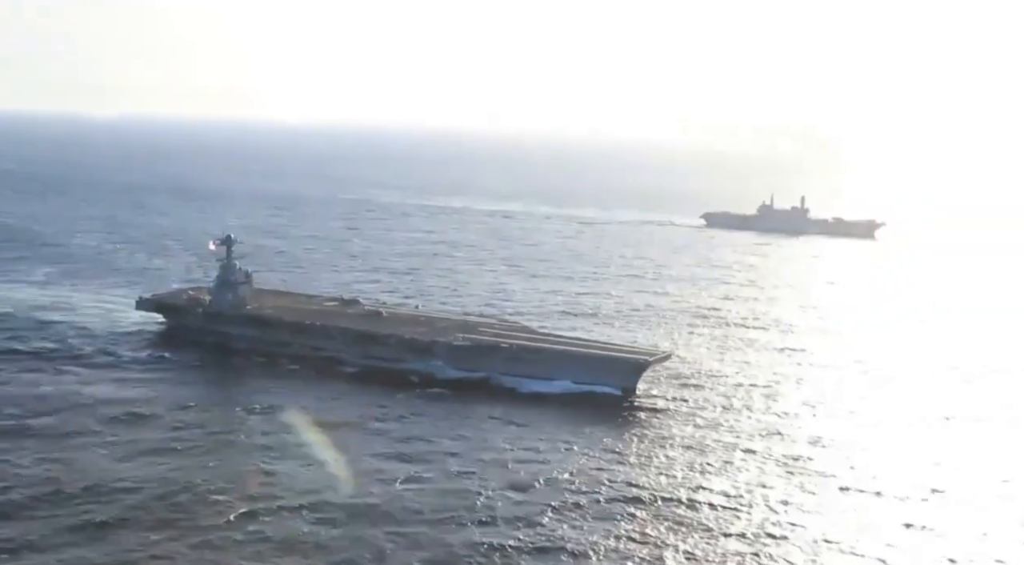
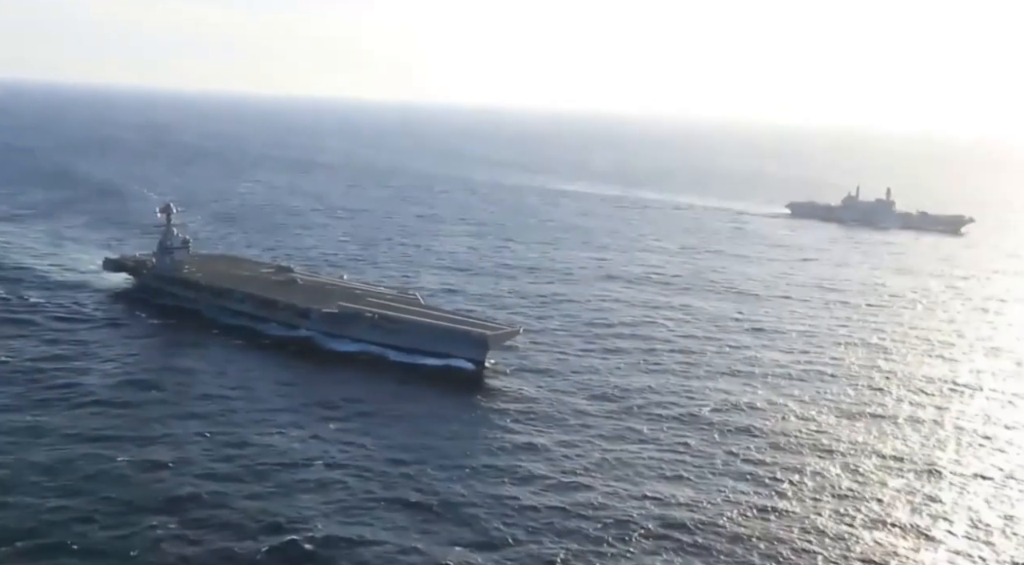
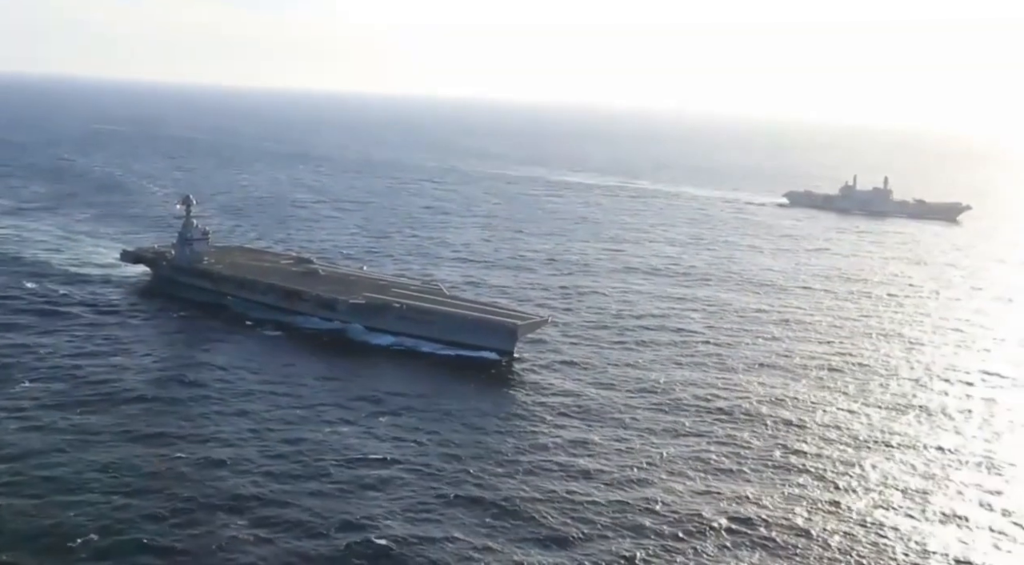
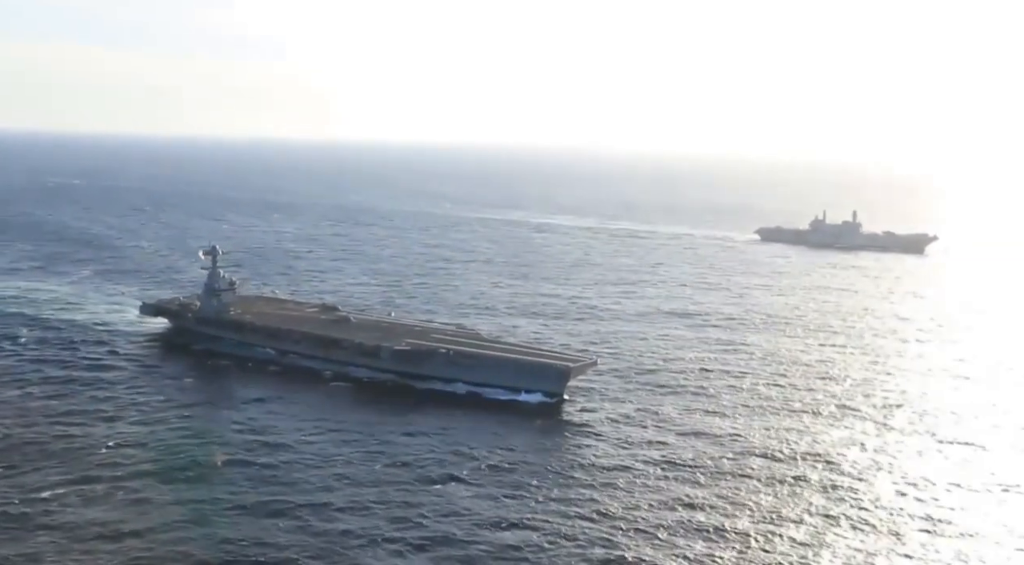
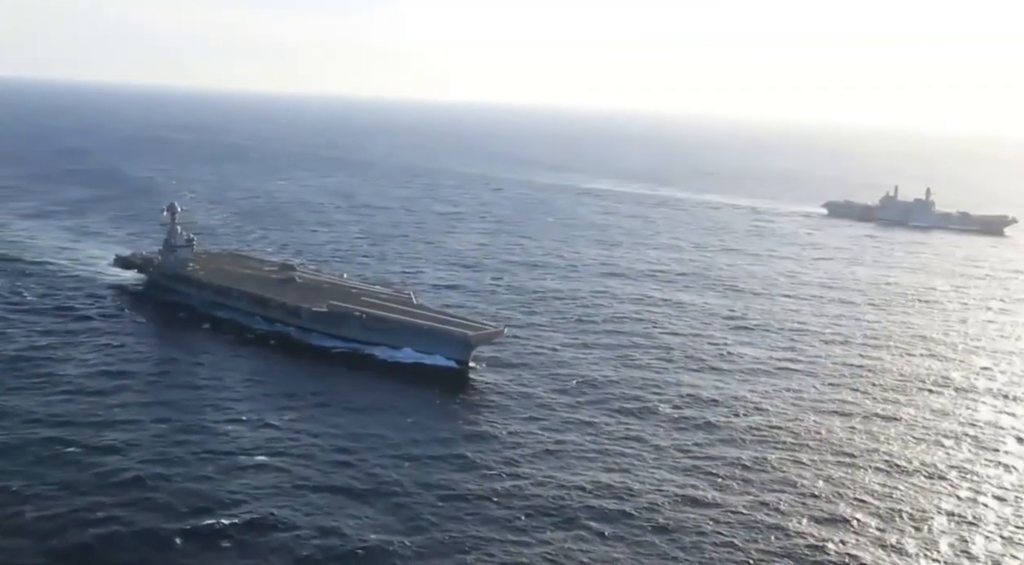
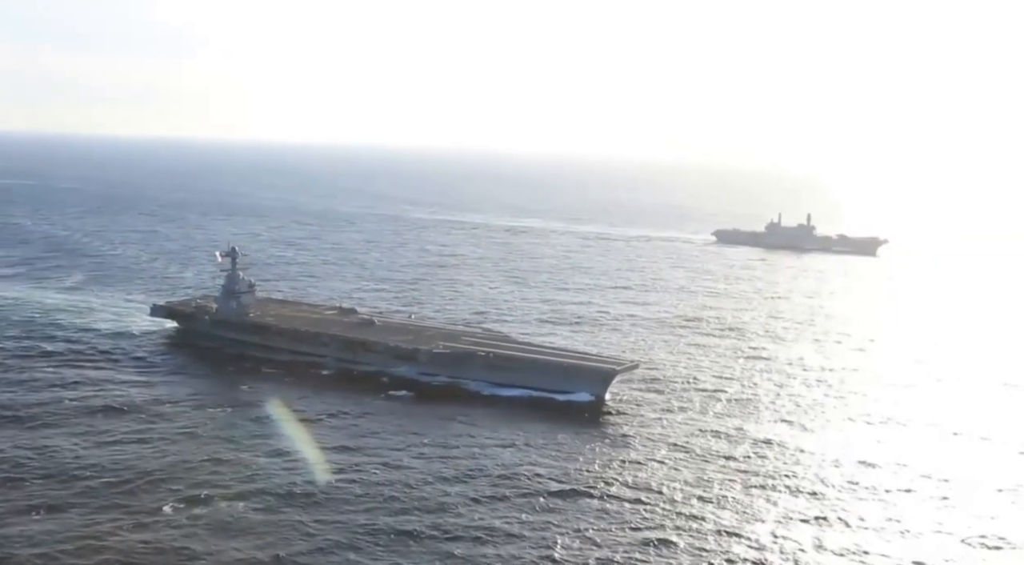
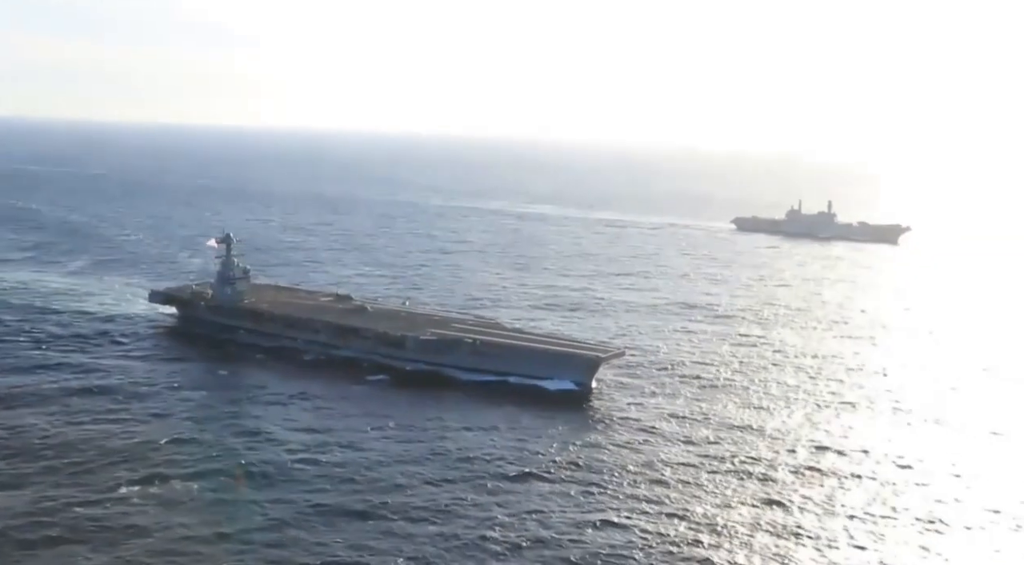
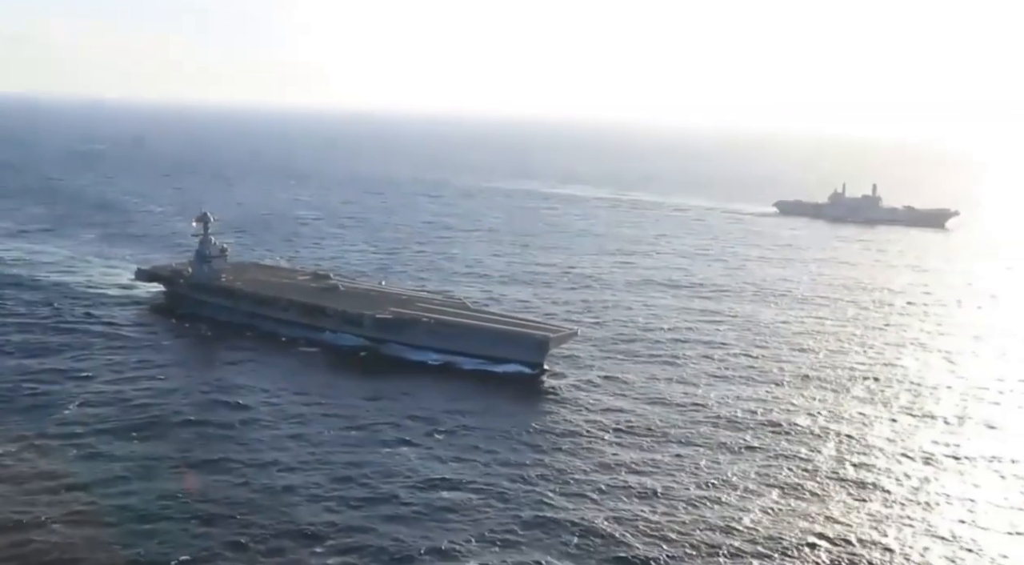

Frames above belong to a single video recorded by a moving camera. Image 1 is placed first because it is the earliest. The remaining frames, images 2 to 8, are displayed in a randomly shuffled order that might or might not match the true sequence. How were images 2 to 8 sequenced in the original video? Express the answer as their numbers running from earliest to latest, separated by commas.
6, 7, 4, 8, 3, 2, 5
